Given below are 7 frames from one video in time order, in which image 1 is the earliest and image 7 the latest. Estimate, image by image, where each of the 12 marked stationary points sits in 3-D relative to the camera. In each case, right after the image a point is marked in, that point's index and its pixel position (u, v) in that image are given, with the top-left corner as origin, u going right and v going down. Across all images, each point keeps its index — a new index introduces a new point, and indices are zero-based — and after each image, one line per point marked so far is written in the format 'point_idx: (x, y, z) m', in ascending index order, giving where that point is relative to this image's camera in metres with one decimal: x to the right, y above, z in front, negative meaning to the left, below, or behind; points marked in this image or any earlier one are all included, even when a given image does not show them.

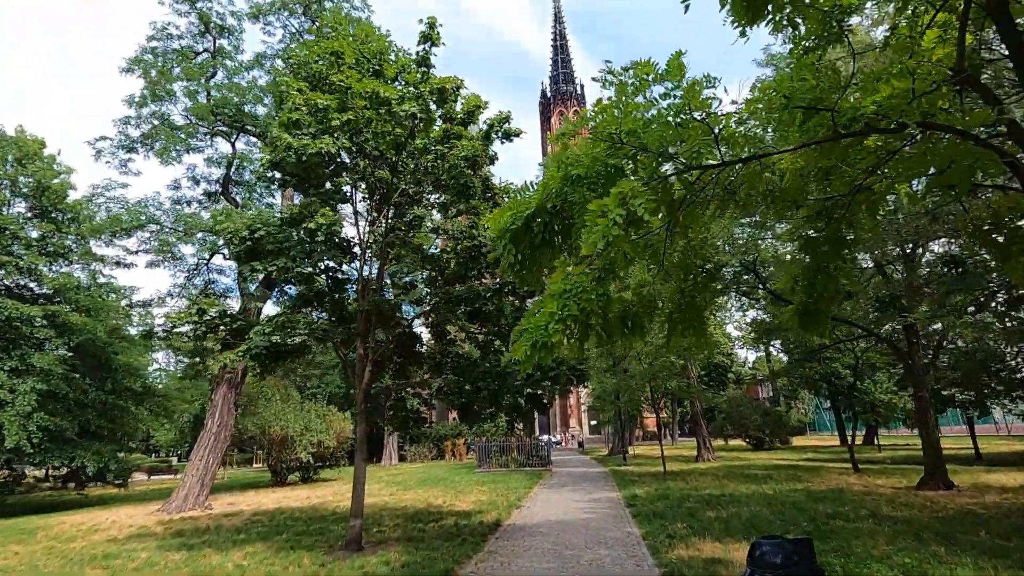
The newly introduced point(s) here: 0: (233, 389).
0: (-8.2, -3.0, +15.6) m
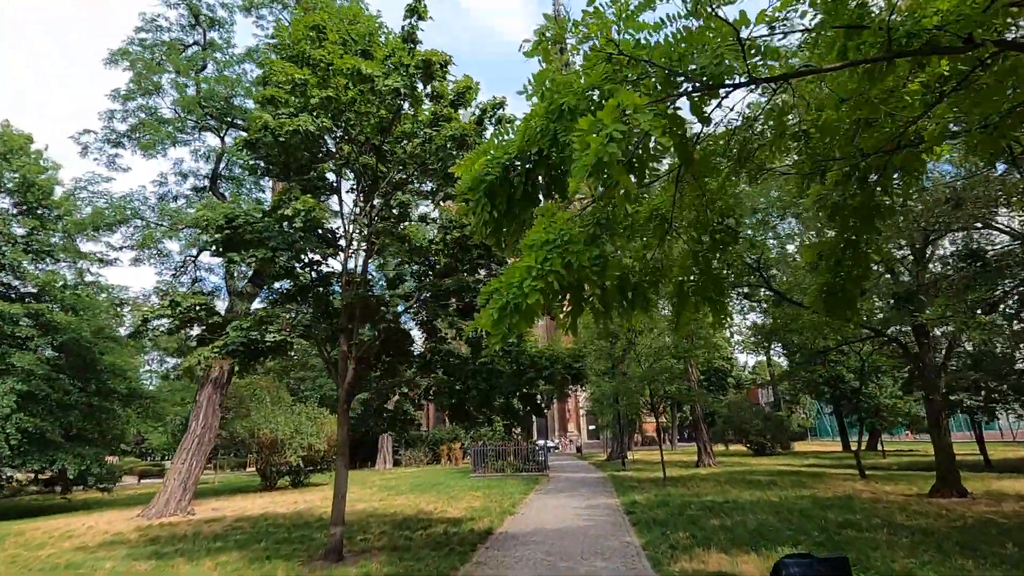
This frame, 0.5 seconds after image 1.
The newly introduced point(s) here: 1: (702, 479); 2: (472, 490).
0: (-8.3, -2.9, +15.1) m
1: (+6.0, -6.1, +16.8) m
2: (-1.3, -6.3, +16.6) m
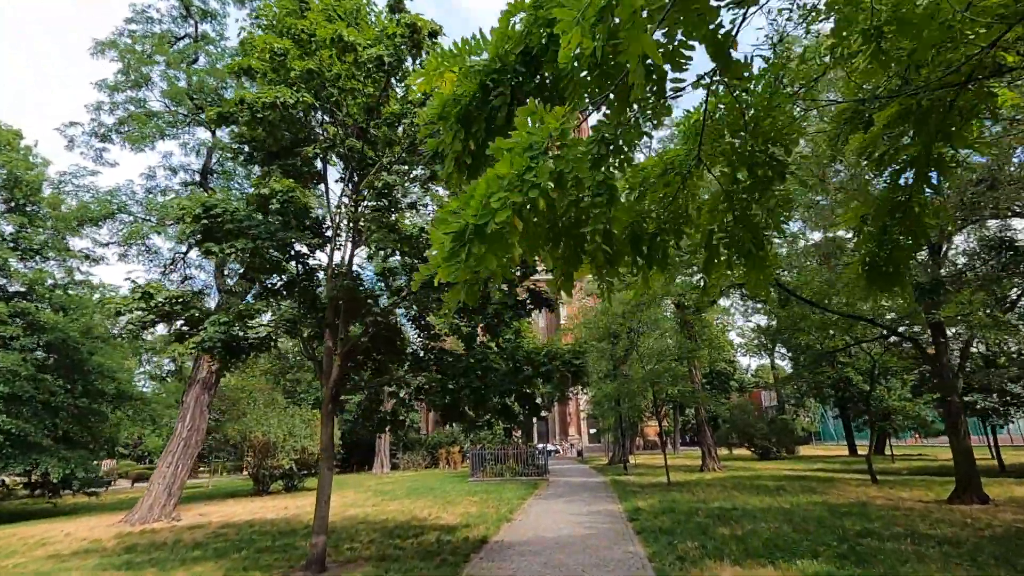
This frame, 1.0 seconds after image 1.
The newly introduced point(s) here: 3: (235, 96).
0: (-8.3, -2.8, +14.6) m
1: (+6.0, -6.0, +16.3) m
2: (-1.3, -6.3, +16.1) m
3: (-3.6, +2.5, +6.9) m
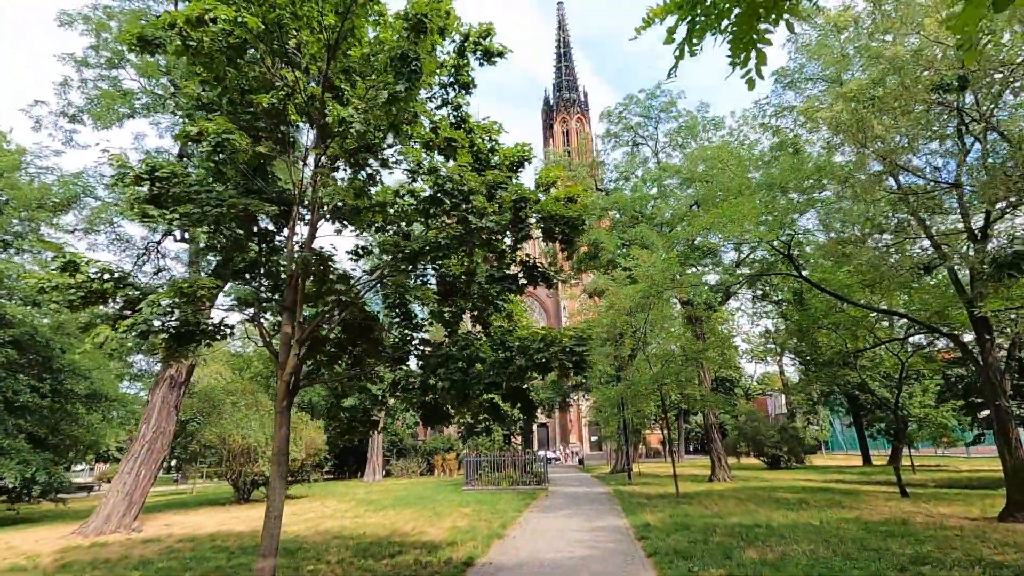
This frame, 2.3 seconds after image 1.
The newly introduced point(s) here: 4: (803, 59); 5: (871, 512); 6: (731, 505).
0: (-8.5, -2.5, +13.3) m
1: (+5.9, -5.9, +15.0) m
2: (-1.5, -6.1, +14.8) m
3: (-3.7, +2.8, +5.8) m
4: (+7.5, +5.9, +13.7) m
5: (+7.4, -4.7, +11.0) m
6: (+5.3, -5.2, +12.8) m
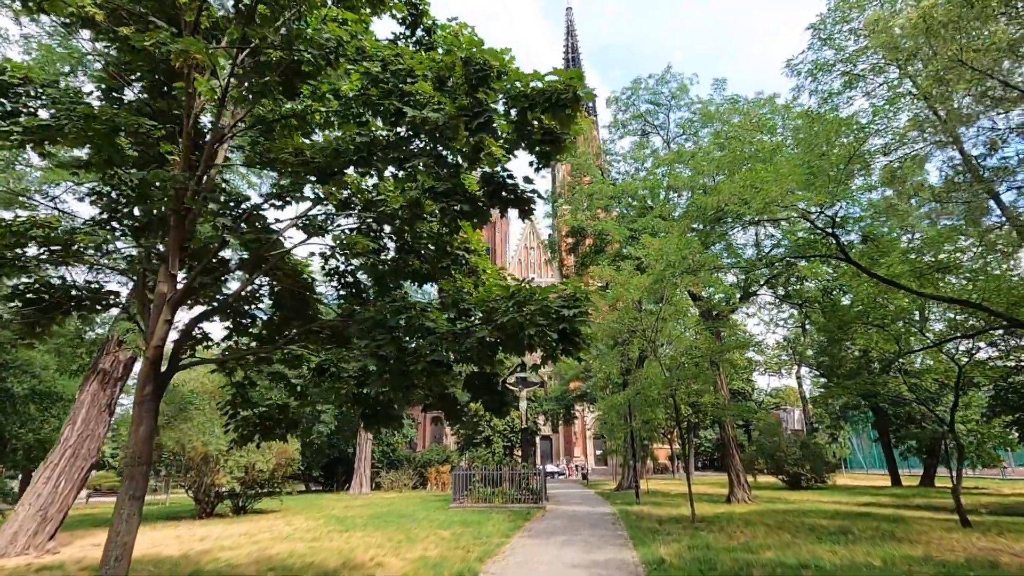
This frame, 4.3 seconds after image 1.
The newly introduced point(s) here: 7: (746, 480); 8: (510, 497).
0: (-8.7, -2.1, +11.4) m
1: (+5.6, -5.6, +12.8) m
2: (-1.7, -5.7, +12.7) m
3: (-4.0, +3.4, +3.9) m
4: (+7.3, +6.2, +11.8) m
5: (+7.1, -4.4, +8.9) m
6: (+5.0, -5.0, +10.7) m
7: (+8.5, -6.9, +19.3) m
8: (-0.1, -7.4, +19.0) m
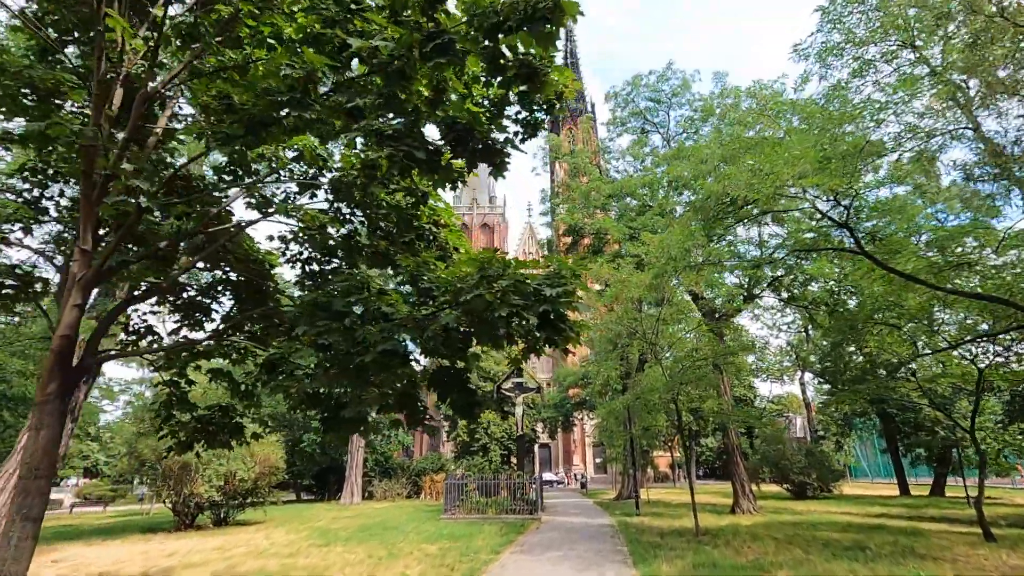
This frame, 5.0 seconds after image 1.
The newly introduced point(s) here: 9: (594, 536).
0: (-8.9, -2.0, +10.7) m
1: (+5.4, -5.6, +12.0) m
2: (-1.9, -5.7, +12.0) m
3: (-4.2, +3.5, +3.3) m
4: (+7.2, +6.2, +11.2) m
5: (+7.0, -4.3, +8.1) m
6: (+4.8, -4.9, +9.9) m
7: (+8.3, -7.0, +18.5) m
8: (-0.2, -7.5, +18.2) m
9: (+2.0, -6.0, +13.0) m
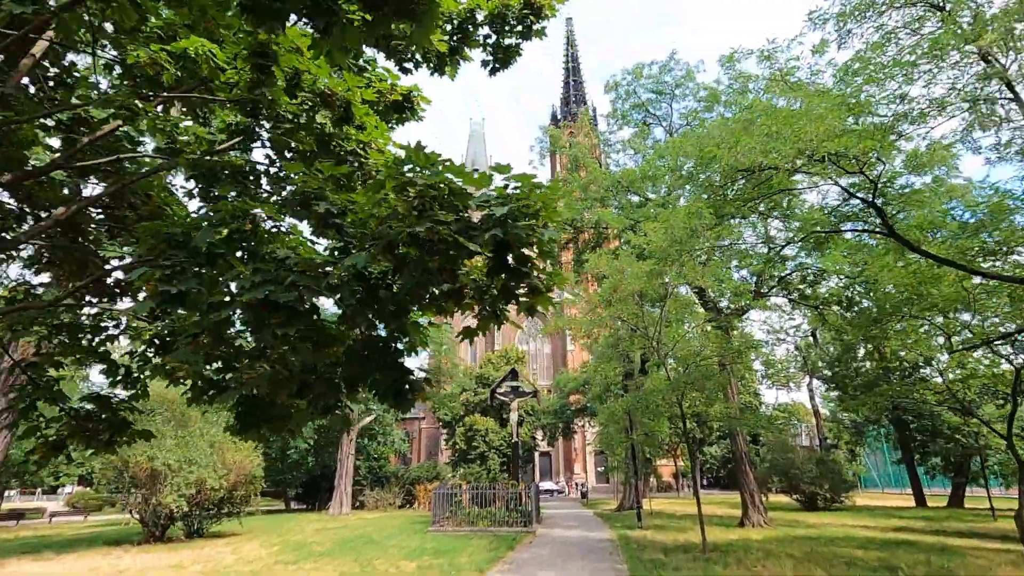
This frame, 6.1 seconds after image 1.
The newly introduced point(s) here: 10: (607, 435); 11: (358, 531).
0: (-9.1, -1.8, +9.7) m
1: (+5.2, -5.4, +10.9) m
2: (-2.2, -5.5, +10.8) m
3: (-4.4, +3.9, +2.3) m
4: (+6.9, +6.4, +10.2) m
5: (+6.7, -4.0, +7.0) m
6: (+4.6, -4.7, +8.8) m
7: (+8.1, -6.9, +17.4) m
8: (-0.5, -7.4, +17.0) m
9: (+1.7, -5.8, +11.9) m
10: (+3.3, -5.1, +18.4) m
11: (-5.0, -7.9, +17.4) m
